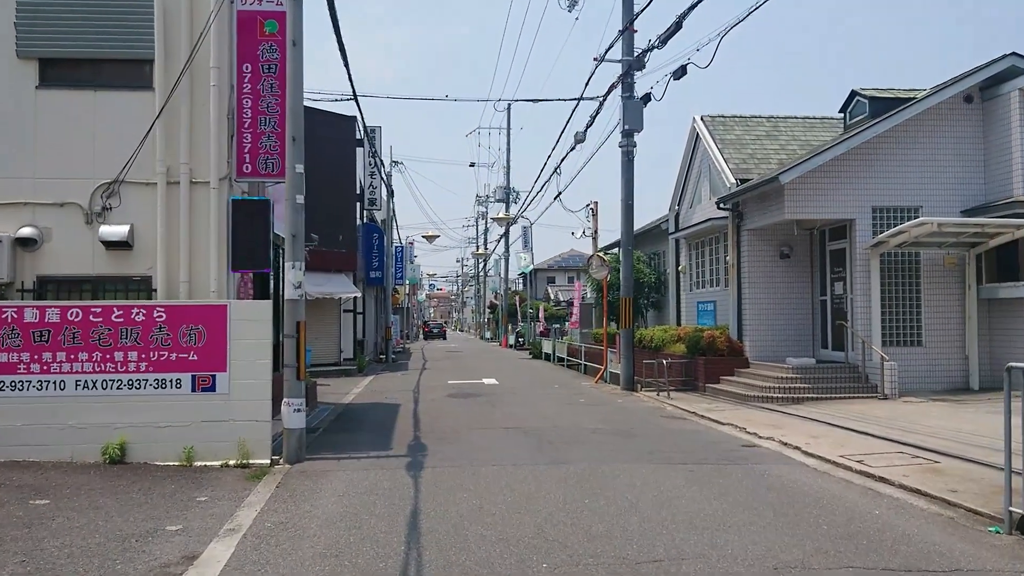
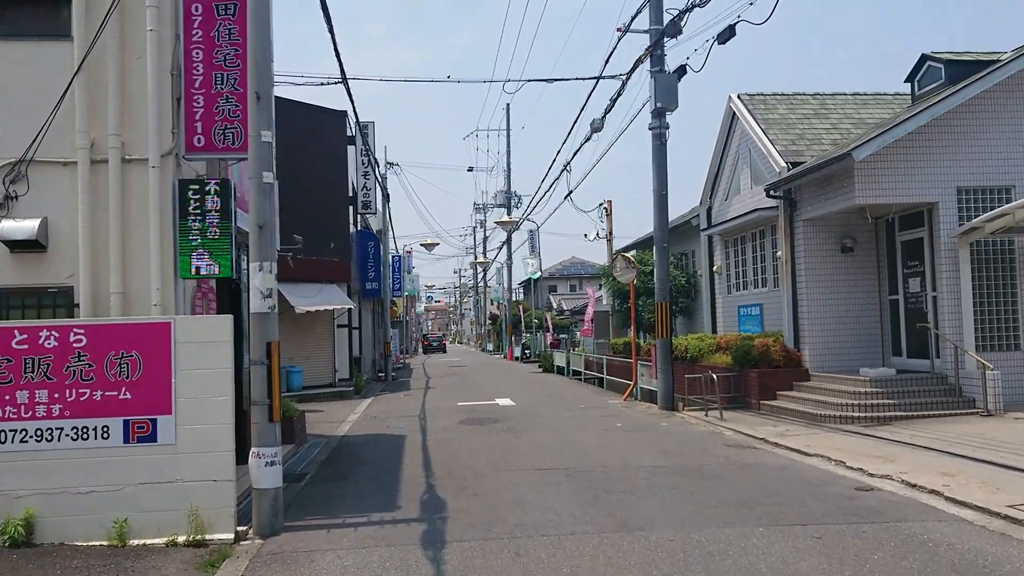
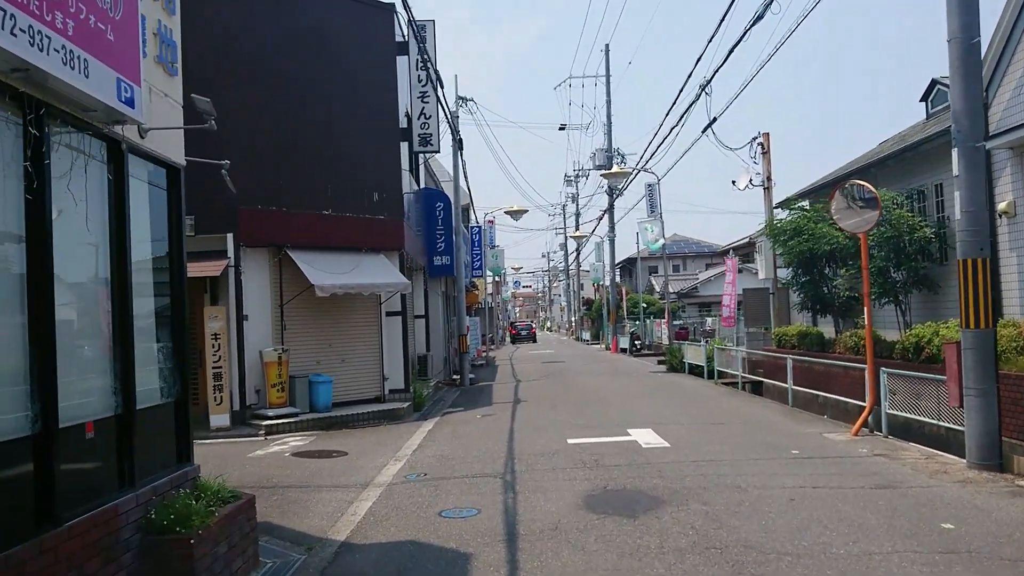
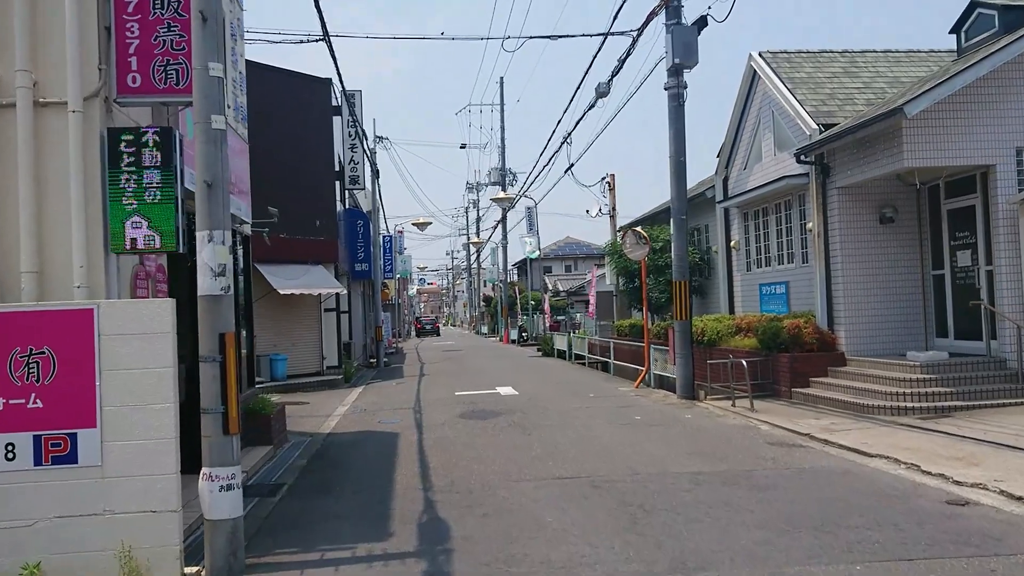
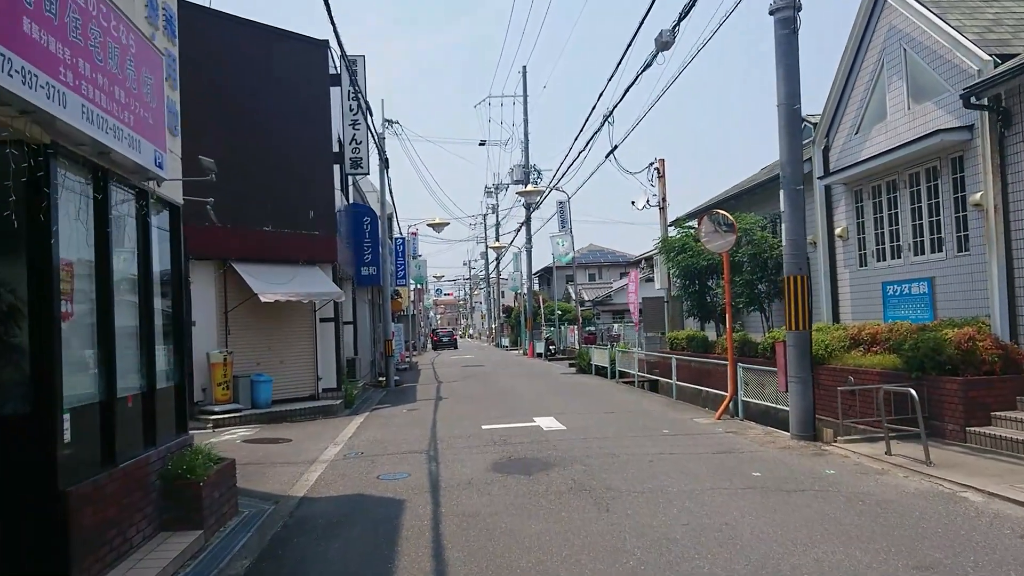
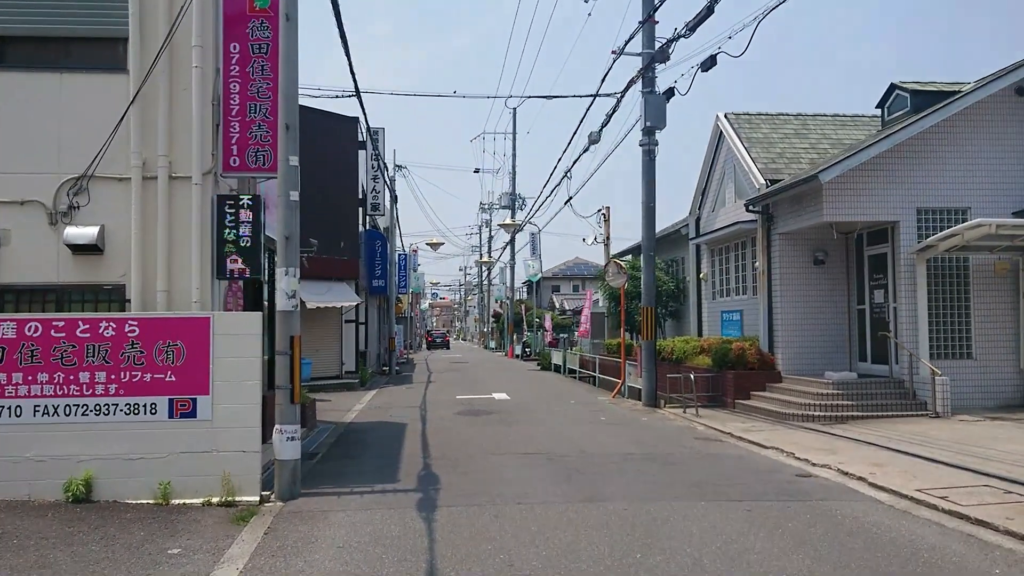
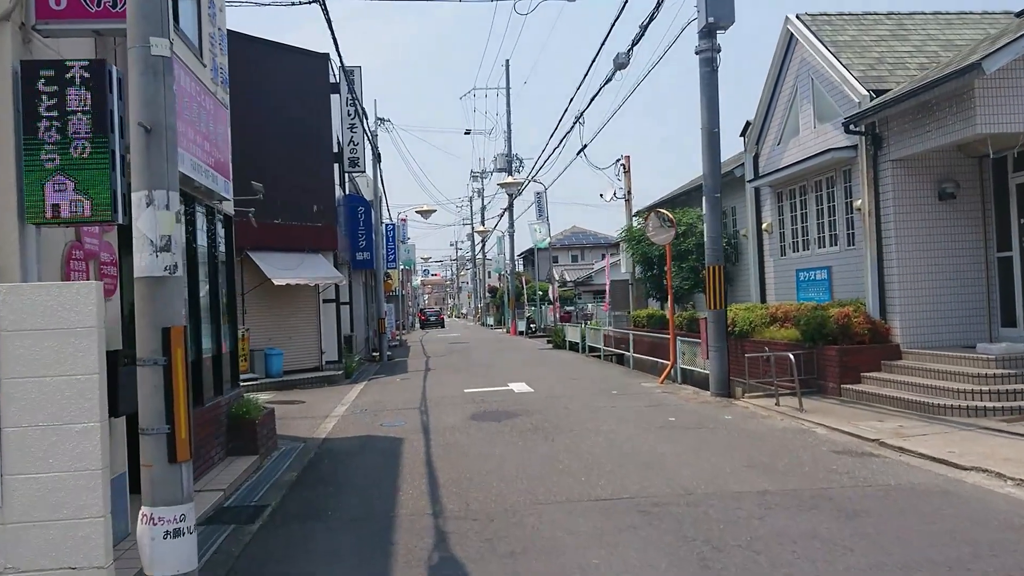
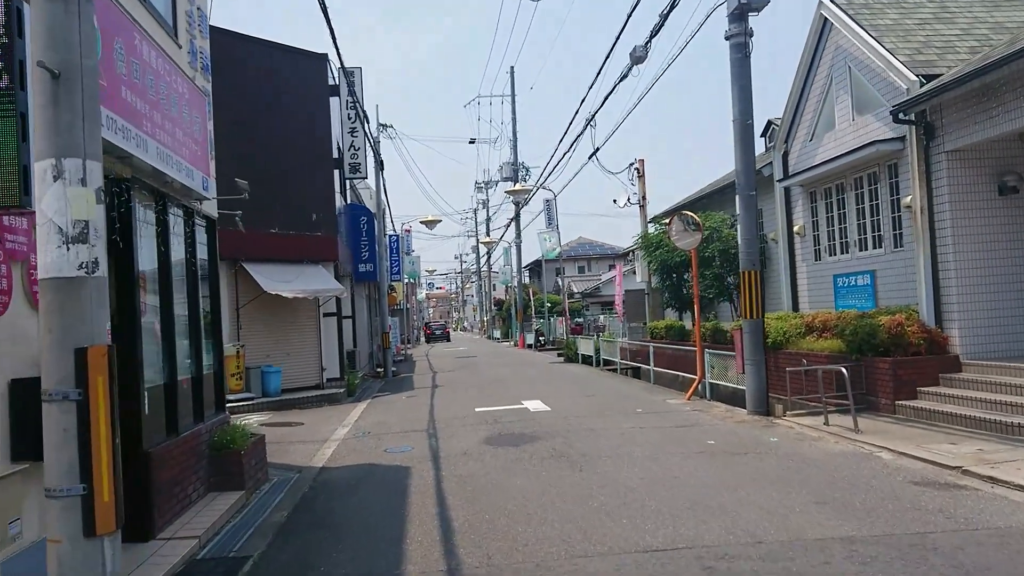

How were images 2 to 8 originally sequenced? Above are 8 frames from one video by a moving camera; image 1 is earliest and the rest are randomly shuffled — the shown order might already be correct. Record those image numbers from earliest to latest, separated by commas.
6, 2, 4, 7, 8, 5, 3
